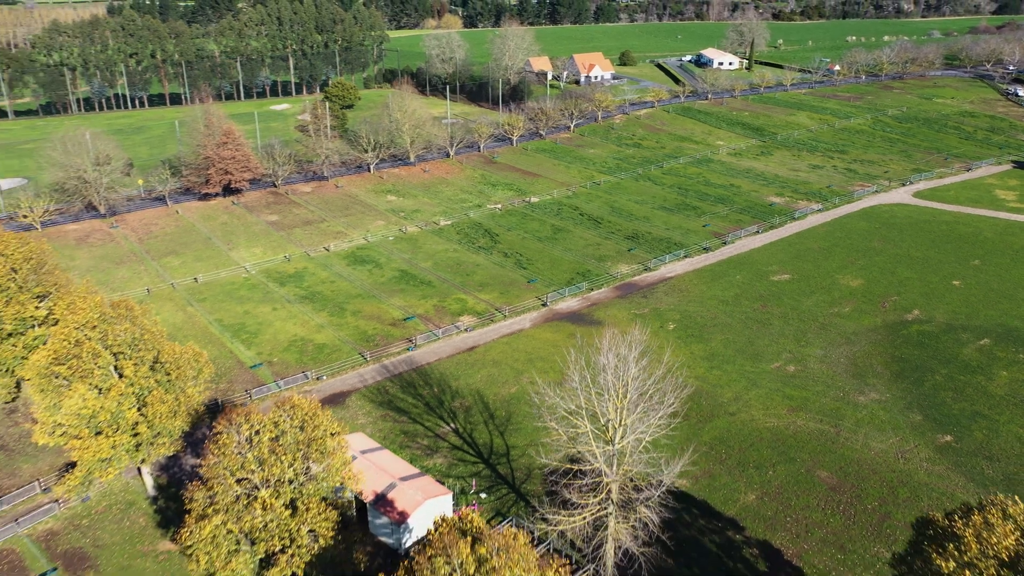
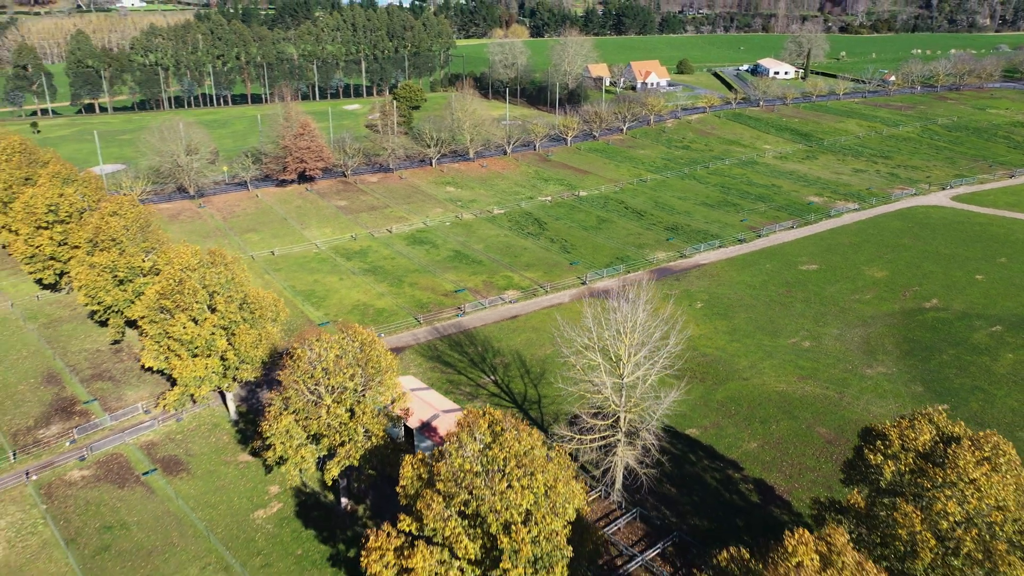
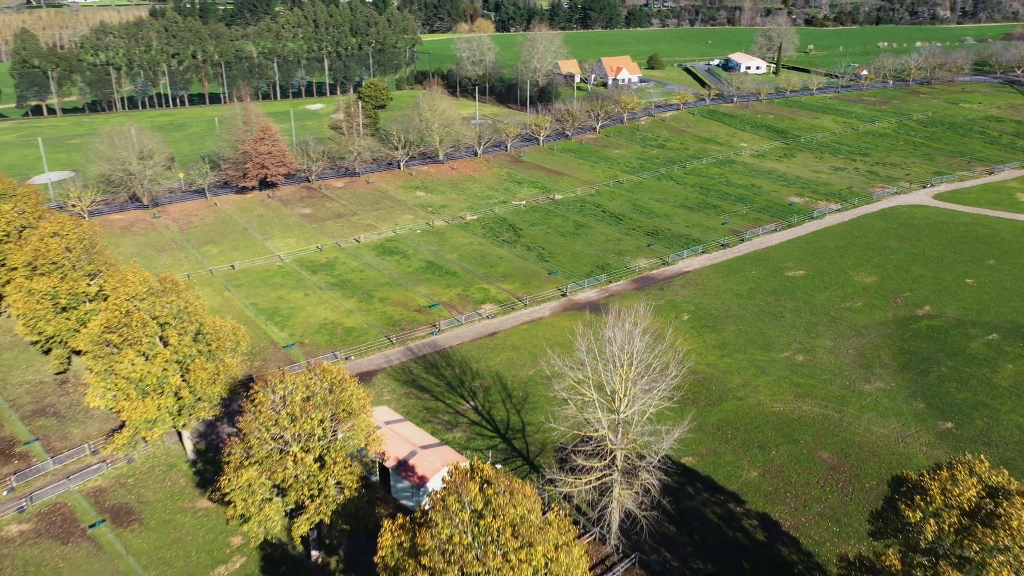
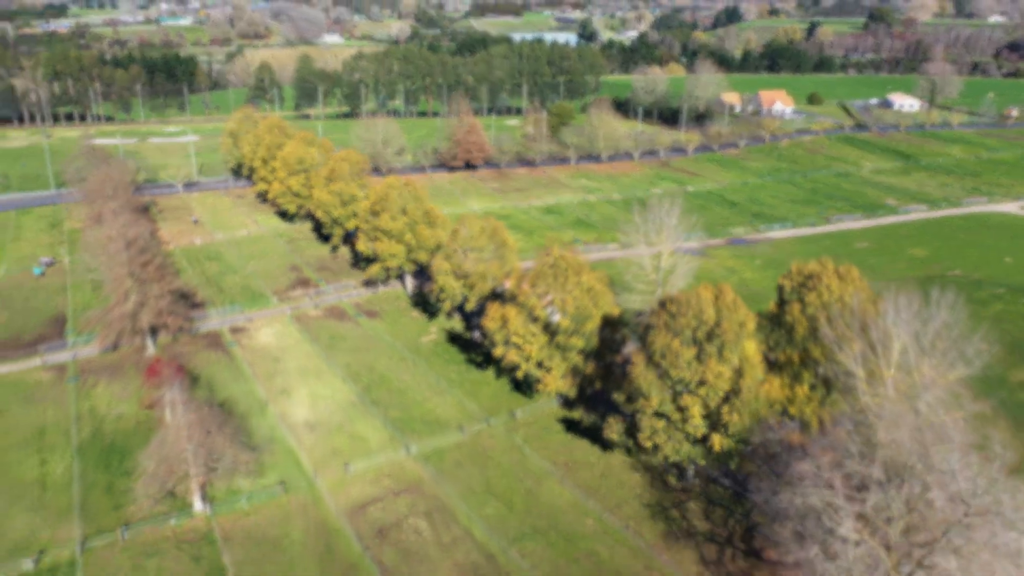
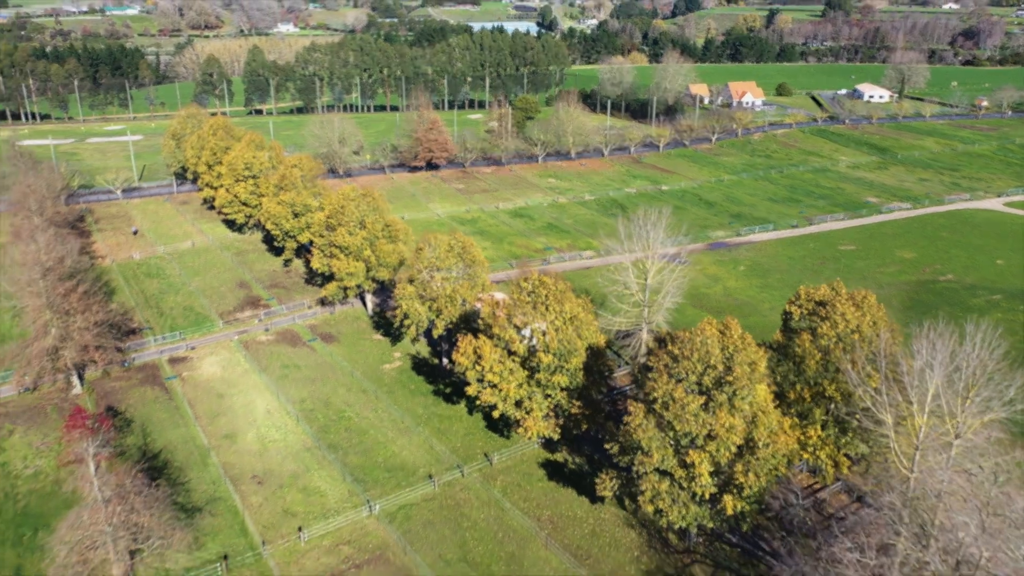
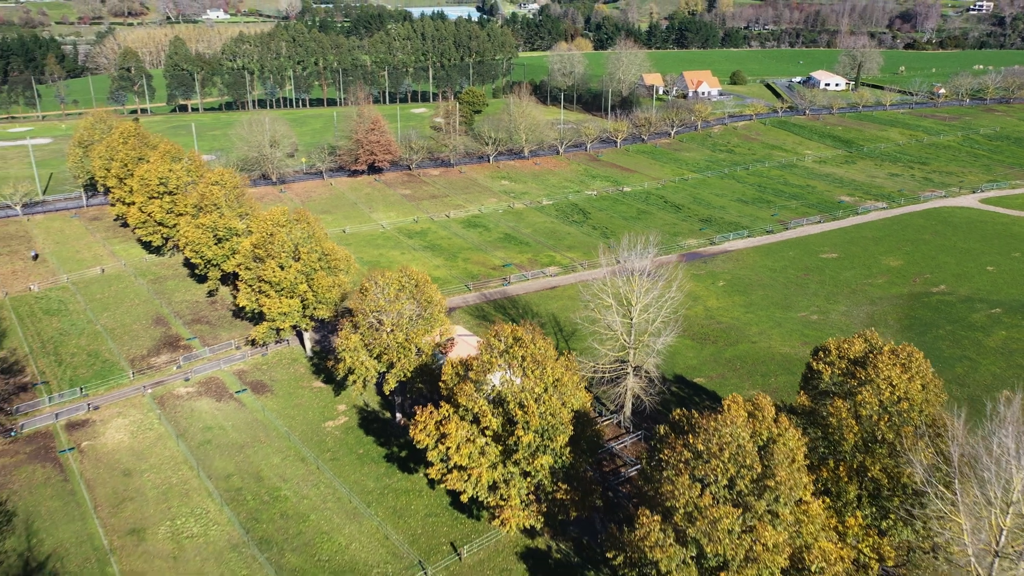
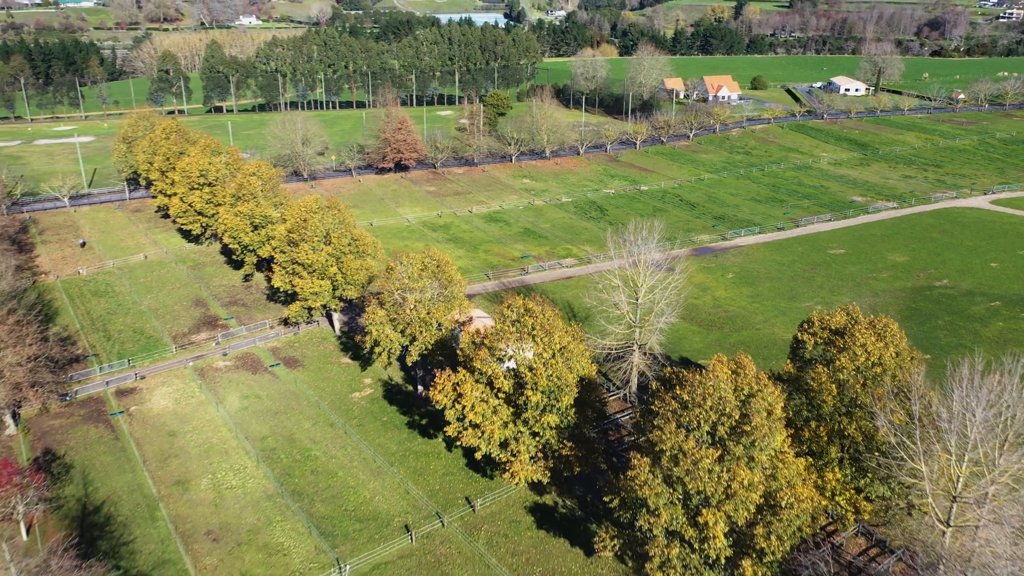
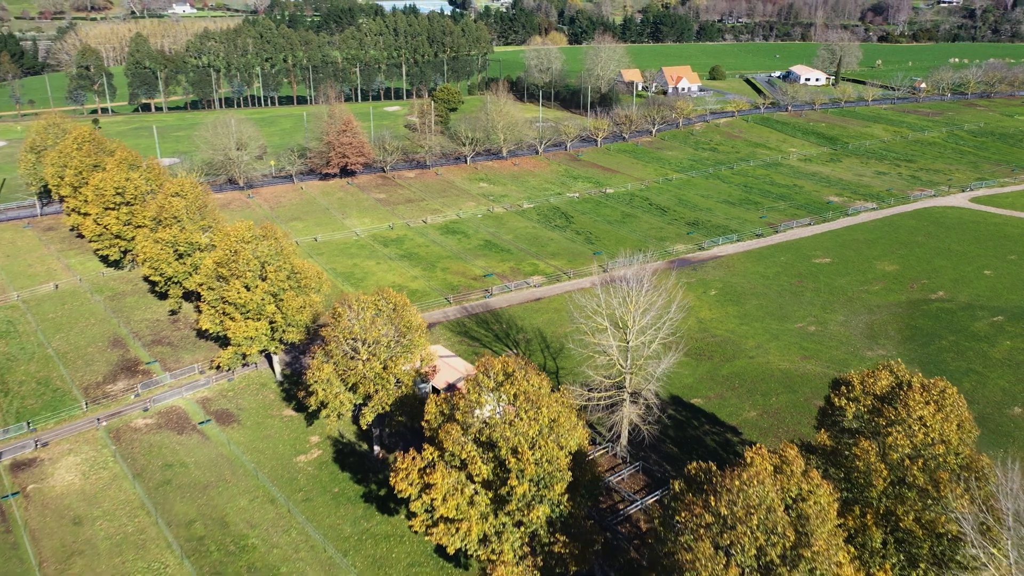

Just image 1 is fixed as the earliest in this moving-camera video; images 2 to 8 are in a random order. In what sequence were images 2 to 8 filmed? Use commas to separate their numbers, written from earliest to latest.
3, 2, 8, 6, 7, 5, 4
